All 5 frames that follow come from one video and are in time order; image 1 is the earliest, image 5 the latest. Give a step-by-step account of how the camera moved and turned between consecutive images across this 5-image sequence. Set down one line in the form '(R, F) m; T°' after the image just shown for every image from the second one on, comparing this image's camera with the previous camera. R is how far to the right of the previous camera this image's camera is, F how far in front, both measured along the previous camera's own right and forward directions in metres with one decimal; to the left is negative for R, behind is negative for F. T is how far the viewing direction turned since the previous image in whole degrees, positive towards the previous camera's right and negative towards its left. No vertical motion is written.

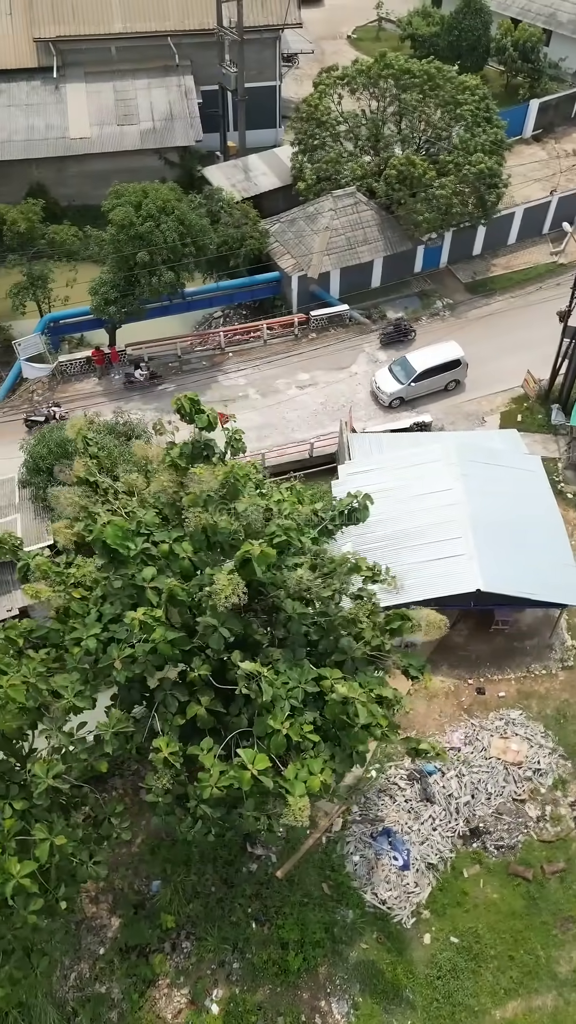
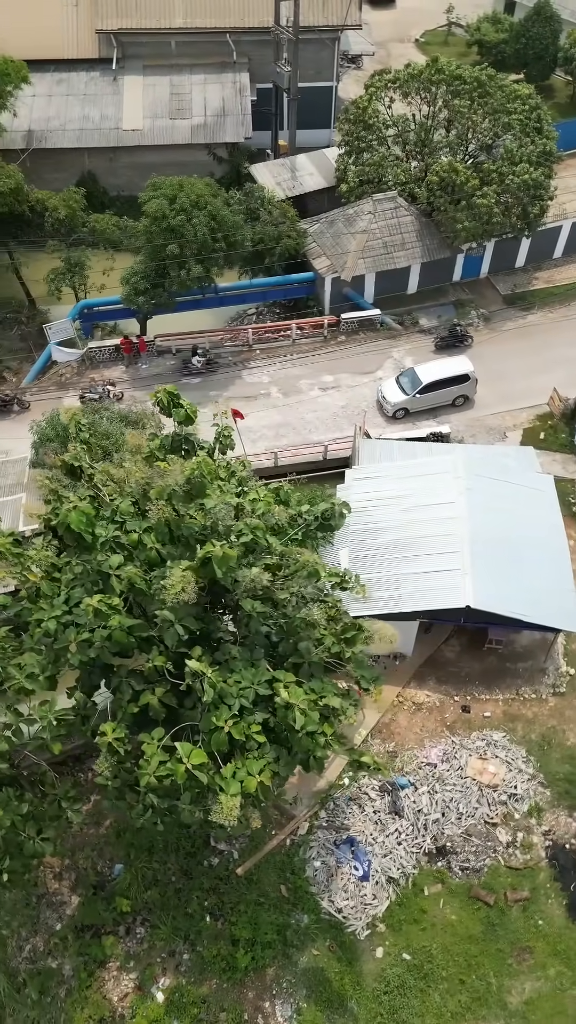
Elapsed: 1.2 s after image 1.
(+1.1, 0.0) m; -4°
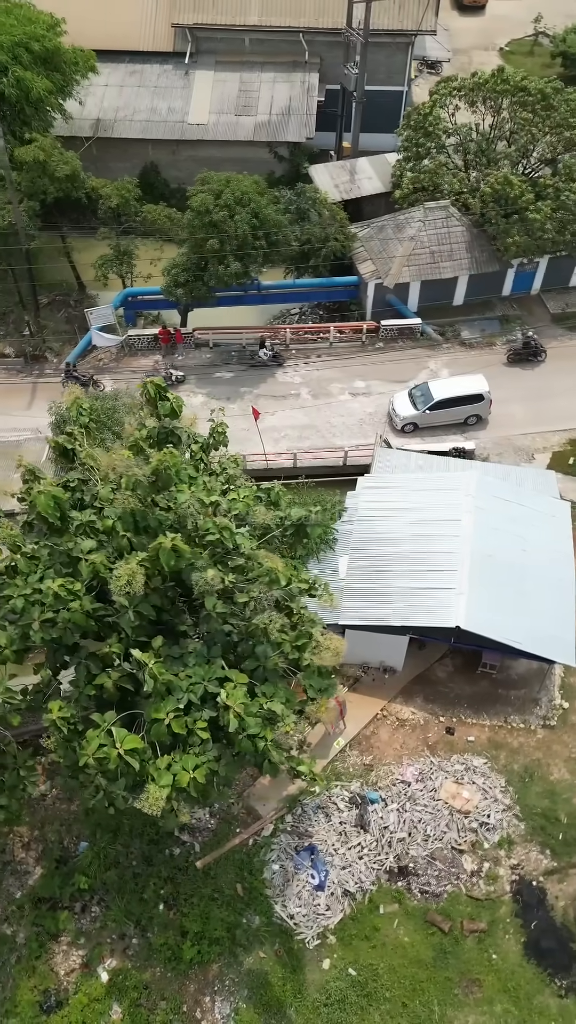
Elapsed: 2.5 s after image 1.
(+1.2, +0.1) m; -5°
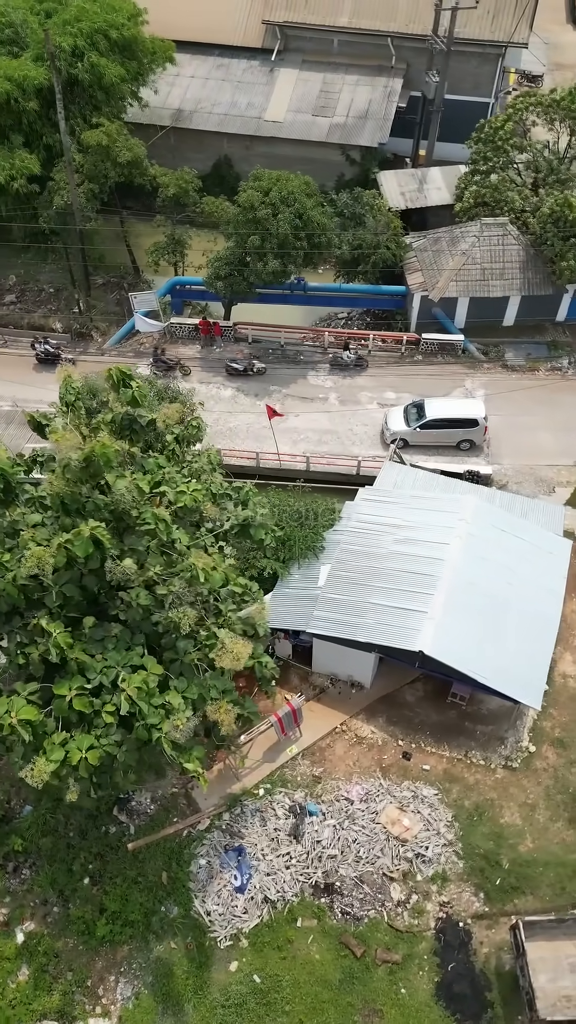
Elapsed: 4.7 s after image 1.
(+1.9, +0.1) m; -6°
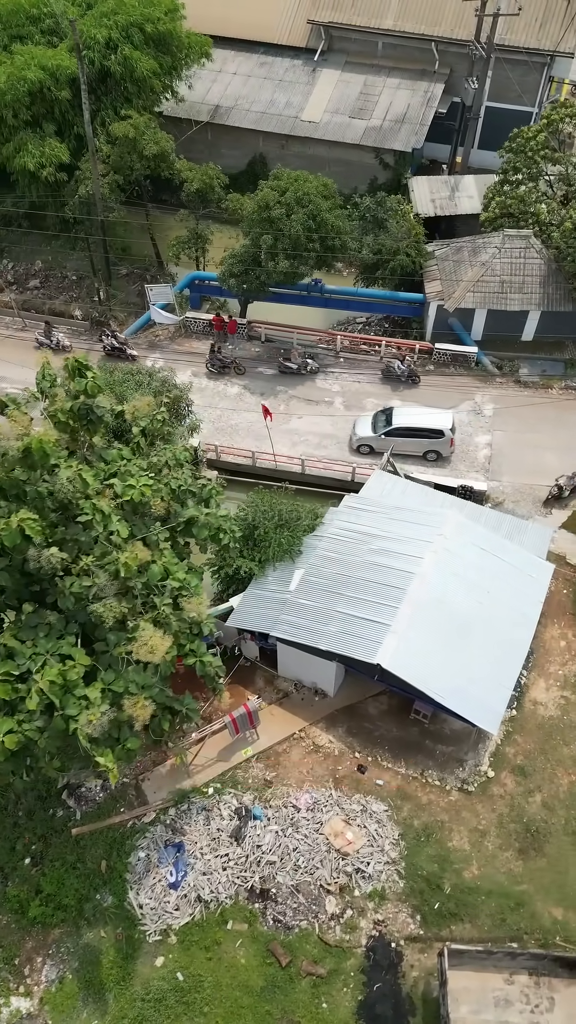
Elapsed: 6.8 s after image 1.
(+1.4, +0.1) m; -4°
